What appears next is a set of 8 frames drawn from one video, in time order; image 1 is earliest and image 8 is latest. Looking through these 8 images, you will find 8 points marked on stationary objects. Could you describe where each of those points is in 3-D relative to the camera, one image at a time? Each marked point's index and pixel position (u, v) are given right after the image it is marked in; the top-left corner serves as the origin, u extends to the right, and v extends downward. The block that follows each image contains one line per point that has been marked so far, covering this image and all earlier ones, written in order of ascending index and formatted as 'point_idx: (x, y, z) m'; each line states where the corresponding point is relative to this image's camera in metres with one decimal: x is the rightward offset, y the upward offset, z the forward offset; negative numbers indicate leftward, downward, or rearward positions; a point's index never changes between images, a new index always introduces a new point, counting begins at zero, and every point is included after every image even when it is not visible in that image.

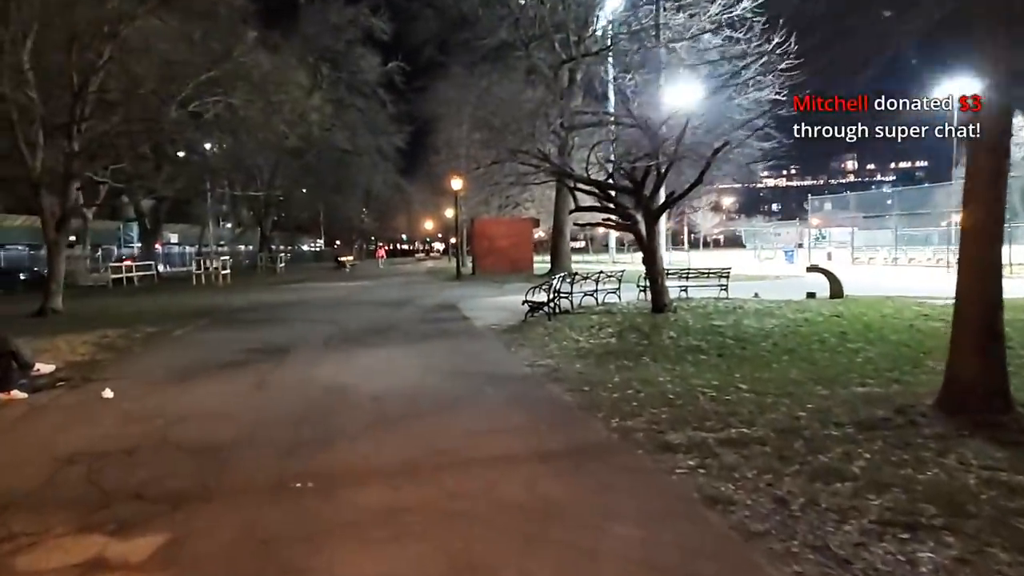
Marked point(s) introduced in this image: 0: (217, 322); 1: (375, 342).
0: (-6.6, -0.7, +18.1) m
1: (-2.3, -0.9, +13.5) m
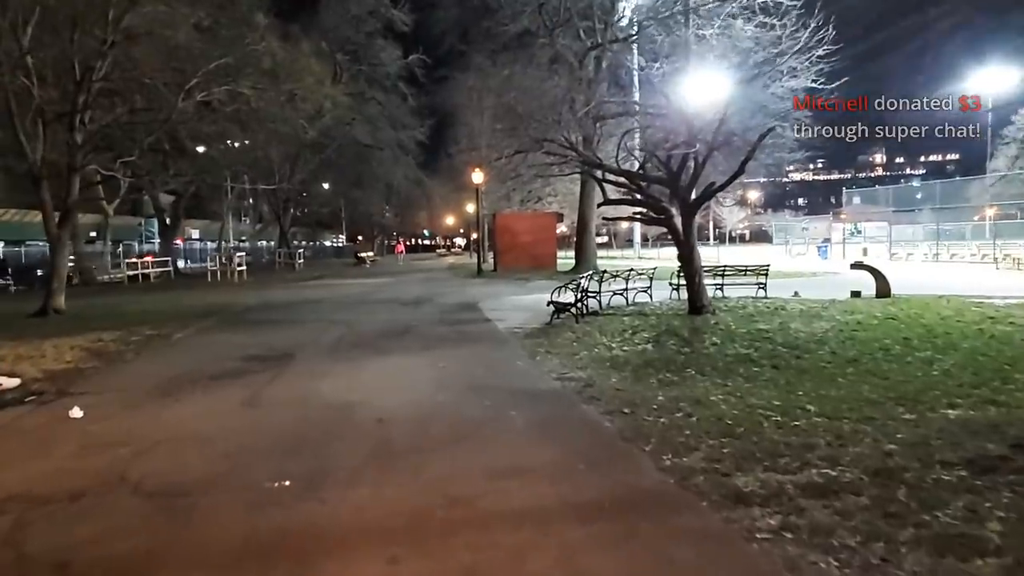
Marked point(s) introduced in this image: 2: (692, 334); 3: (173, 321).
0: (-6.0, -0.7, +17.0) m
1: (-1.9, -0.9, +12.3) m
2: (+2.9, -0.8, +12.9) m
3: (-7.0, -0.7, +16.7) m
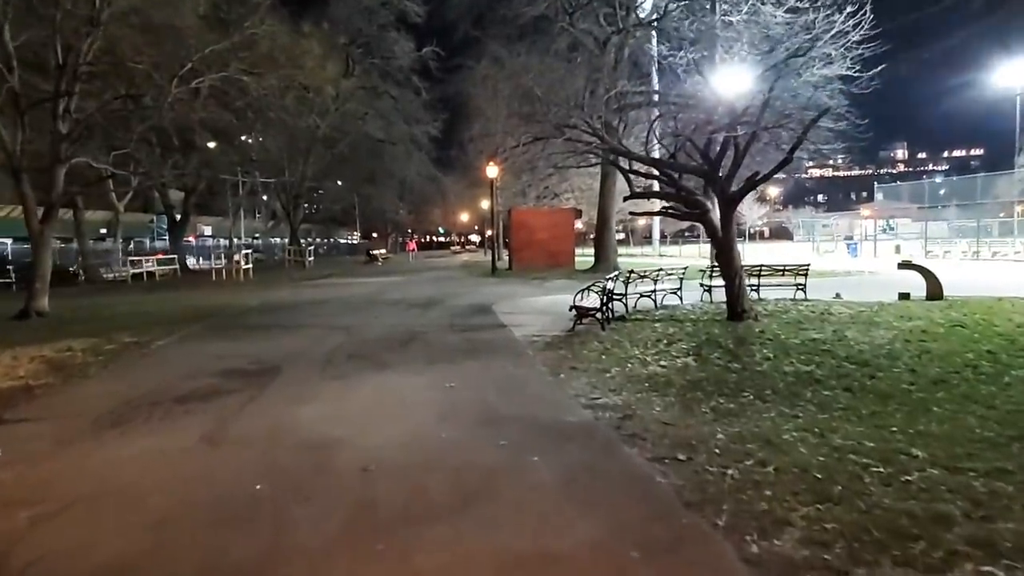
0: (-5.7, -0.7, +15.5) m
1: (-1.6, -1.0, +10.7) m
2: (+3.1, -0.8, +11.2) m
3: (-6.6, -0.7, +15.2) m
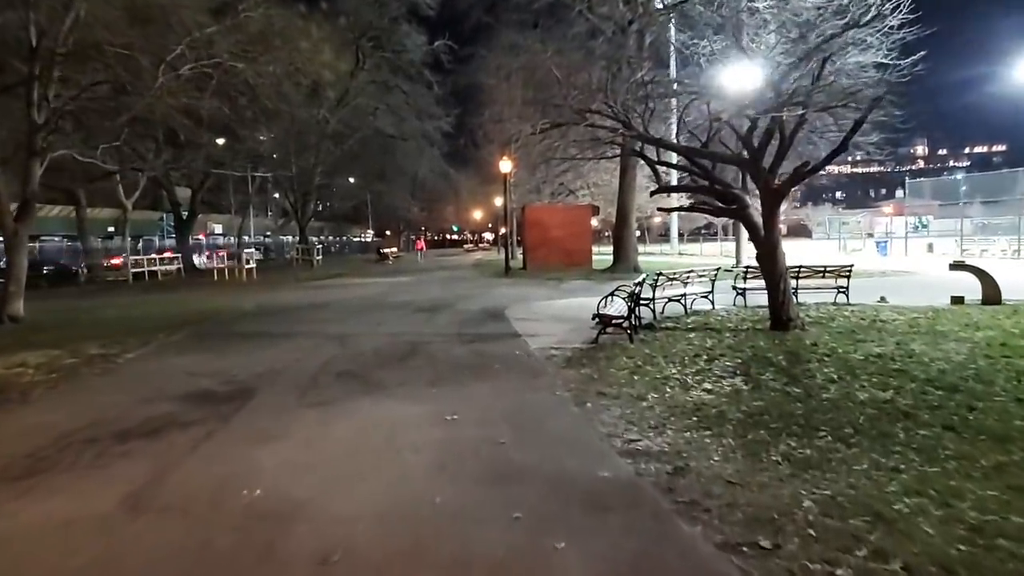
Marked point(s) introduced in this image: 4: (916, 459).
0: (-5.4, -0.8, +14.0) m
1: (-1.5, -1.0, +9.2) m
2: (+3.3, -0.9, +9.5) m
3: (-6.4, -0.8, +13.7) m
4: (+2.8, -1.2, +5.7) m
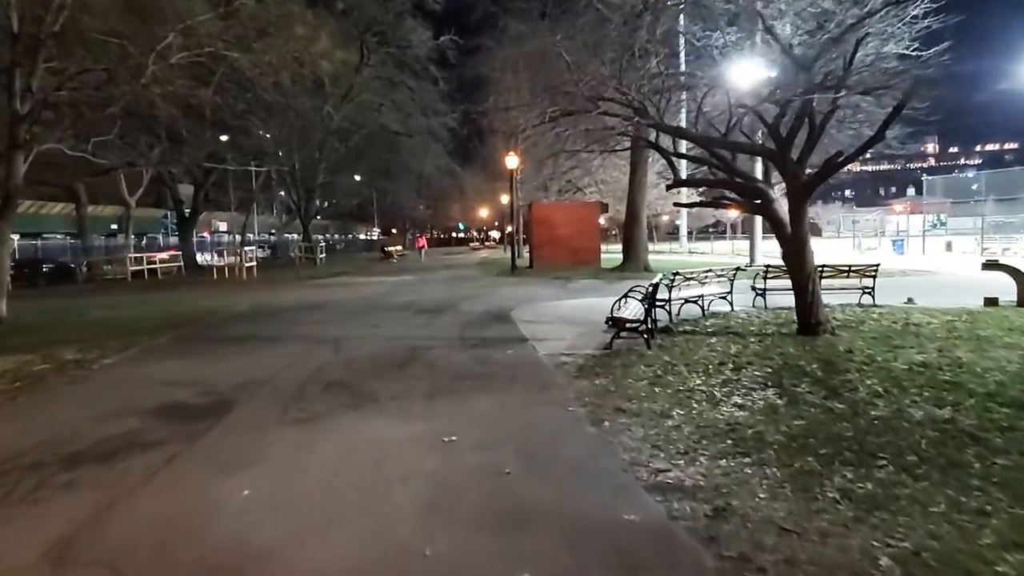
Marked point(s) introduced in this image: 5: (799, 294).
0: (-5.3, -0.8, +13.2) m
1: (-1.4, -1.1, +8.3) m
2: (+3.4, -0.9, +8.6) m
3: (-6.3, -0.8, +12.9) m
4: (+2.9, -1.2, +4.8) m
5: (+4.2, -0.1, +12.0) m
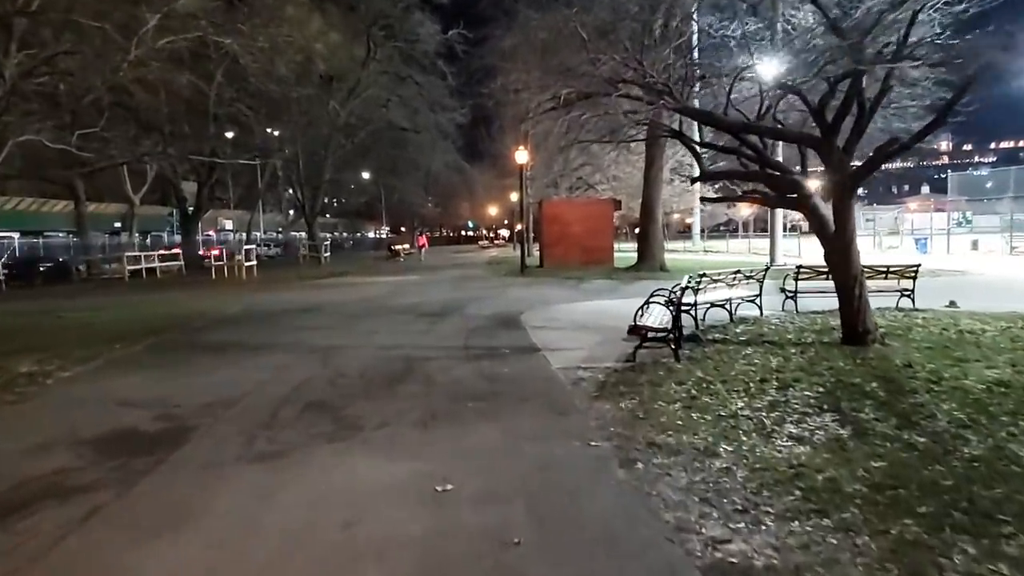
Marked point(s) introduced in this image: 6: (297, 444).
0: (-5.2, -0.9, +12.0) m
1: (-1.3, -1.1, +7.0) m
2: (+3.5, -1.0, +7.3) m
3: (-6.1, -0.8, +11.7) m
4: (+2.9, -1.3, +3.5) m
5: (+4.4, -0.1, +10.7) m
6: (-1.6, -1.2, +6.3) m
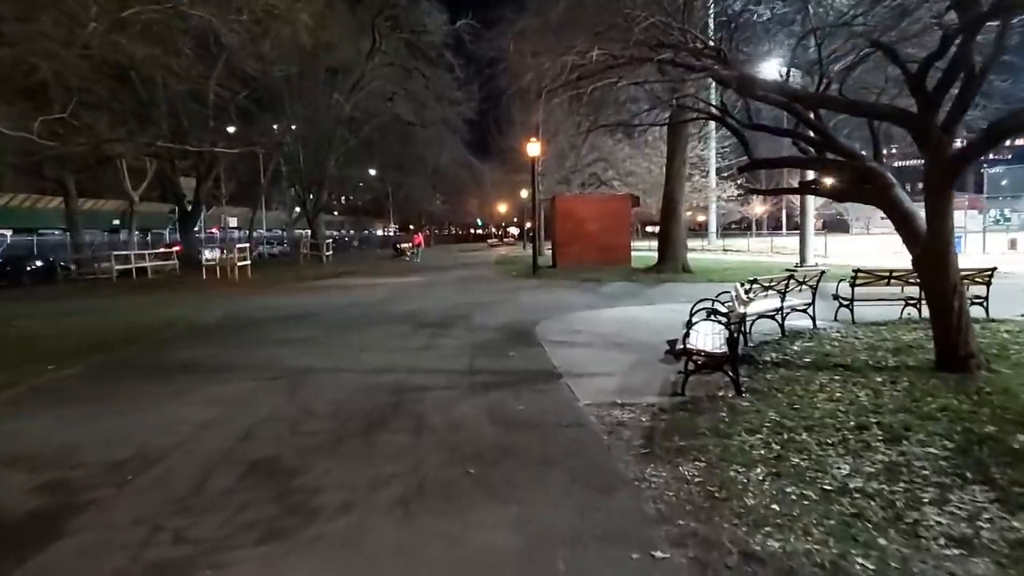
0: (-5.0, -1.0, +10.0) m
1: (-1.2, -1.2, +5.0) m
2: (+3.6, -1.1, +5.2) m
3: (-6.0, -1.0, +9.7) m
4: (+3.0, -1.4, +1.4) m
5: (+4.5, -0.3, +8.6) m
6: (-1.5, -1.3, +4.2) m
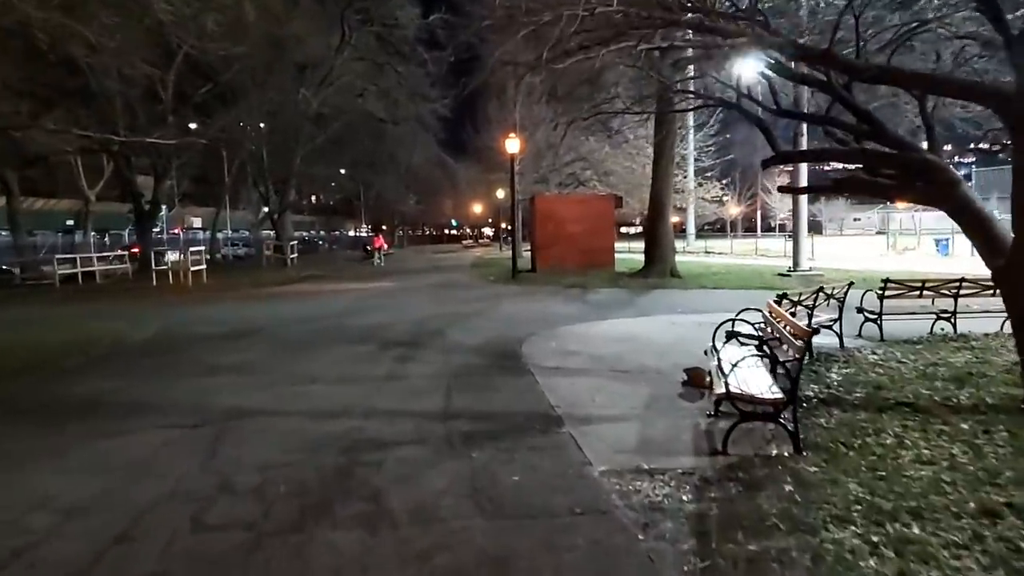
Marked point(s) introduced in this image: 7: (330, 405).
0: (-5.2, -1.2, +7.9) m
1: (-1.2, -1.4, +3.1) m
2: (+3.6, -1.3, +3.5) m
3: (-6.1, -1.2, +7.6) m
4: (+3.1, -1.6, -0.4) m
5: (+4.4, -0.5, +6.9) m
6: (-1.5, -1.5, +2.3) m
7: (-1.7, -1.1, +7.7) m
